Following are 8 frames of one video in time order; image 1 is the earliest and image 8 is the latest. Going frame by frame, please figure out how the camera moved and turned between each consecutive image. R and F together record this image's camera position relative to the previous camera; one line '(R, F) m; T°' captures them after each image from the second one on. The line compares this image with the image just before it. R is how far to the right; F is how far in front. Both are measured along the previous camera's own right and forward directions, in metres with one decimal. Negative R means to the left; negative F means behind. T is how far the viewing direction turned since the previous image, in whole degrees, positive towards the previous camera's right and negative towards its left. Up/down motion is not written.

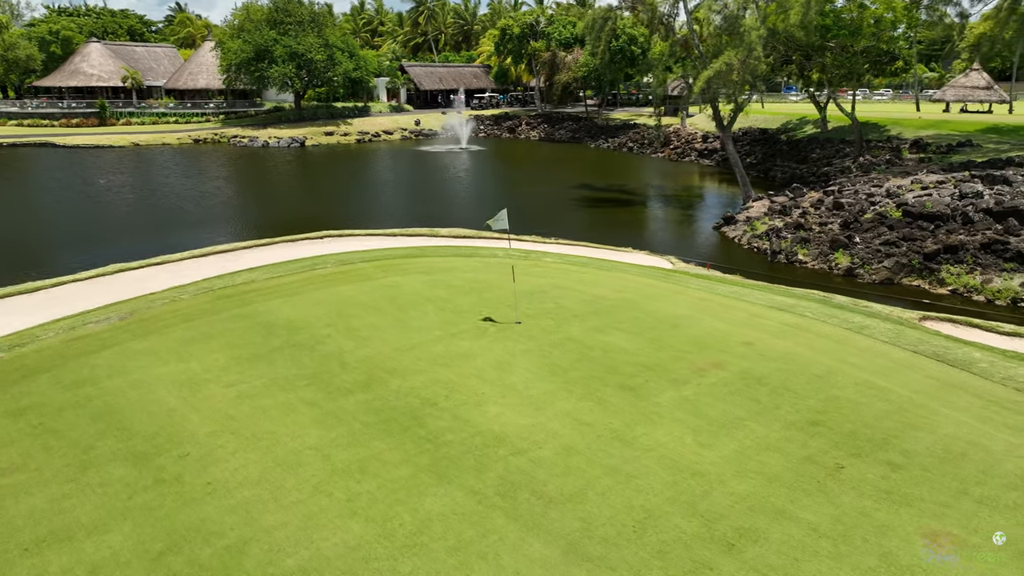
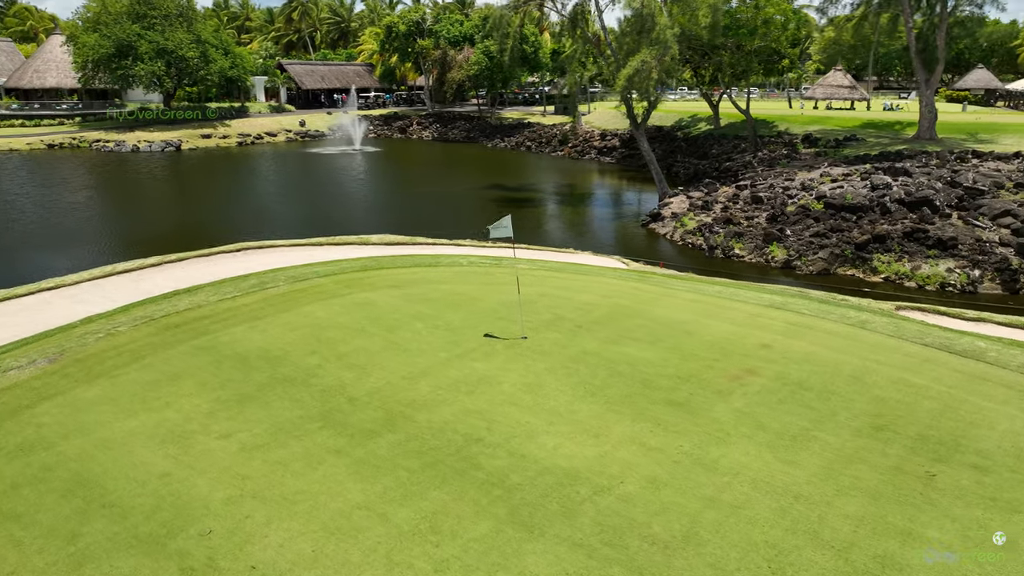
(-2.0, +1.2) m; +10°
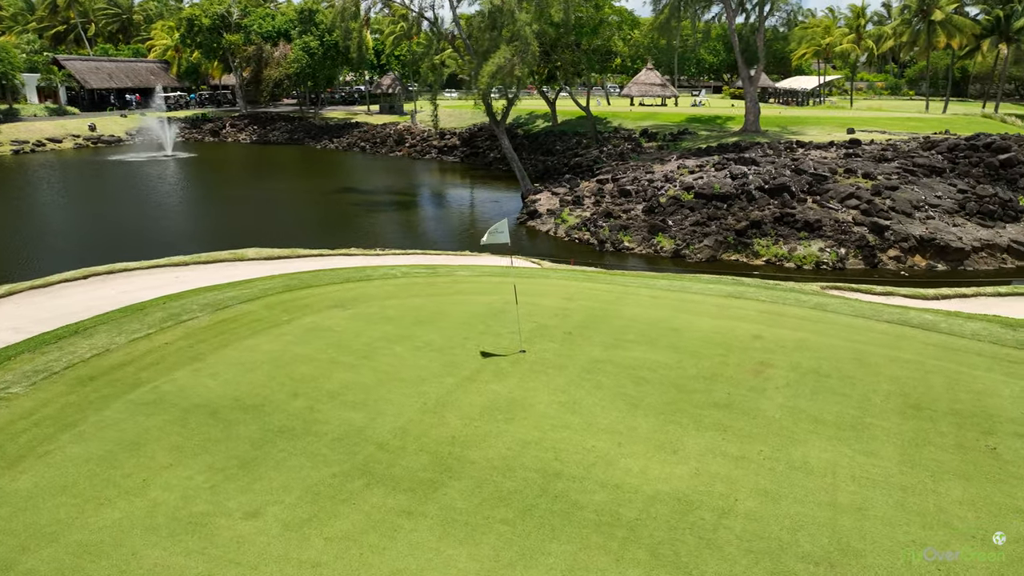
(-2.7, +1.4) m; +15°
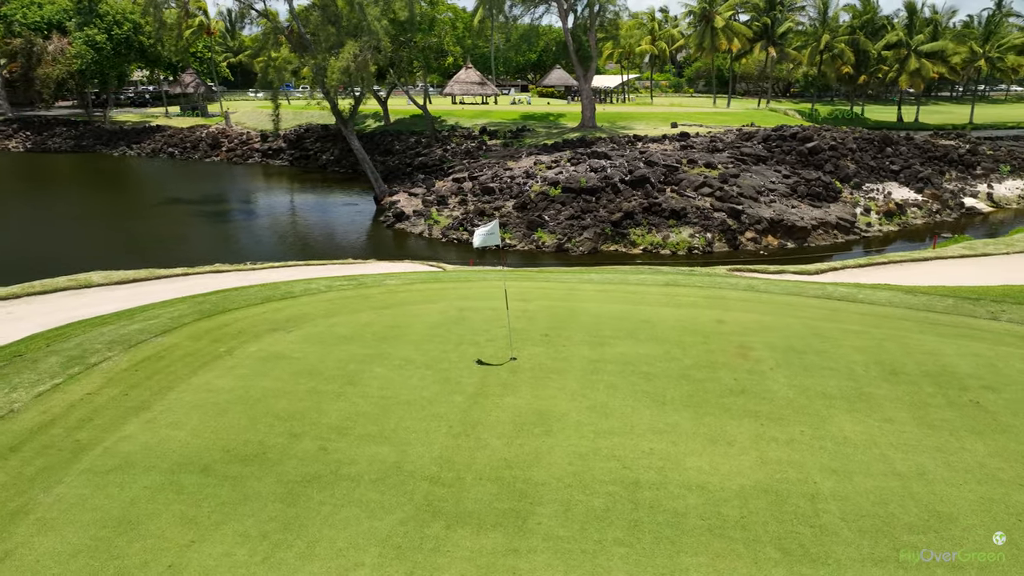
(-2.5, +0.9) m; +15°
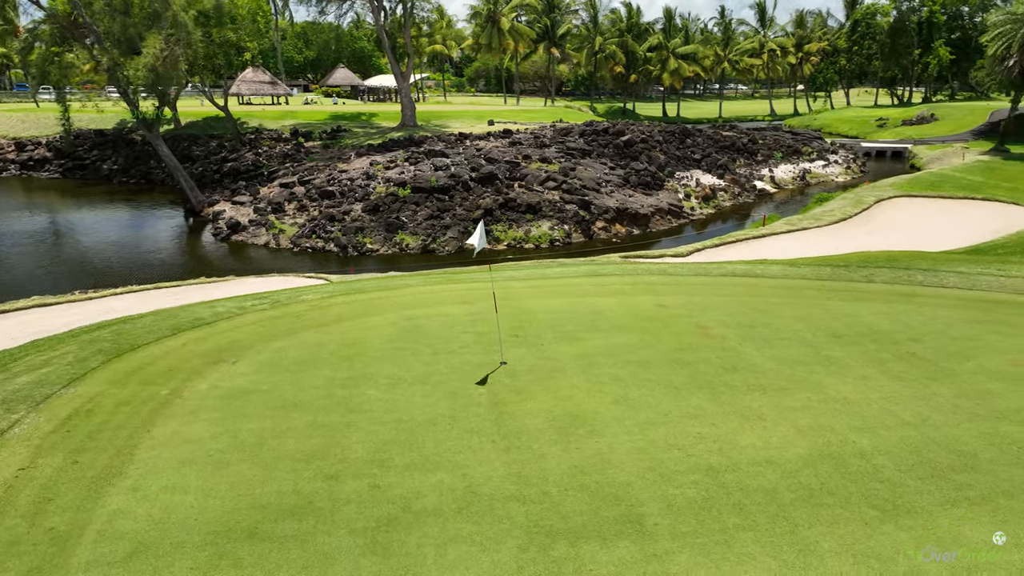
(-2.7, +0.8) m; +17°
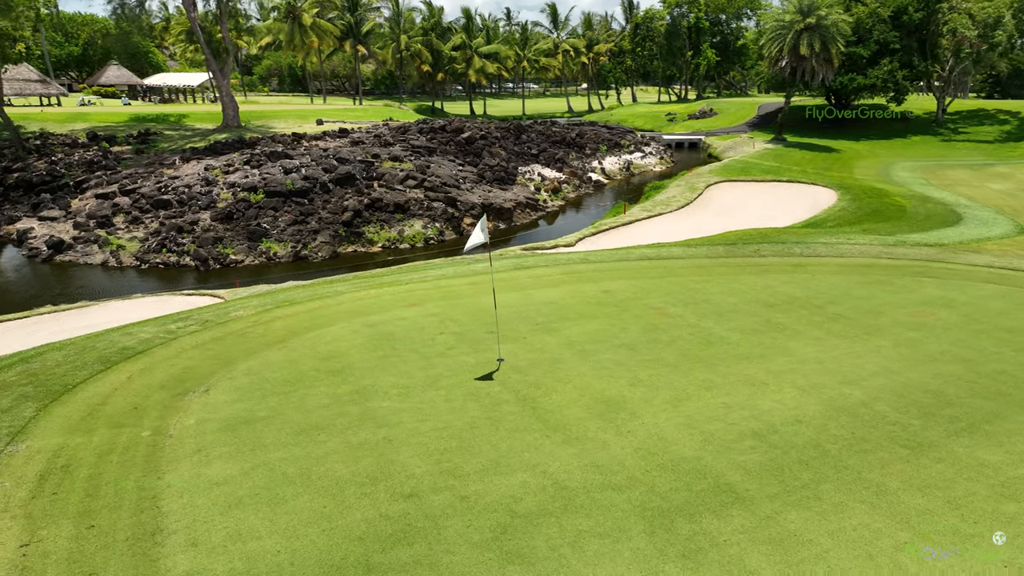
(-2.5, +0.5) m; +16°
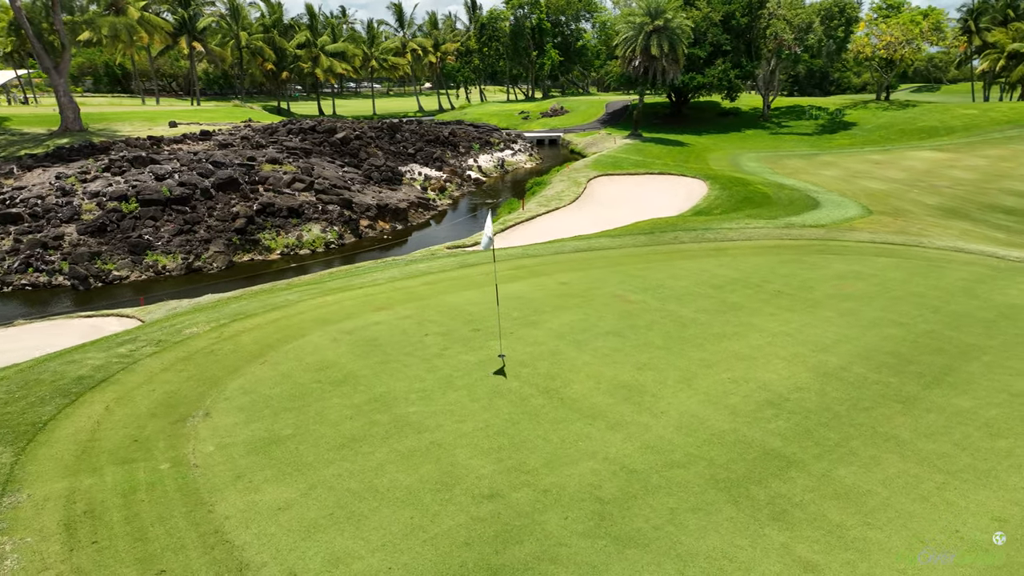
(-2.0, +0.2) m; +12°
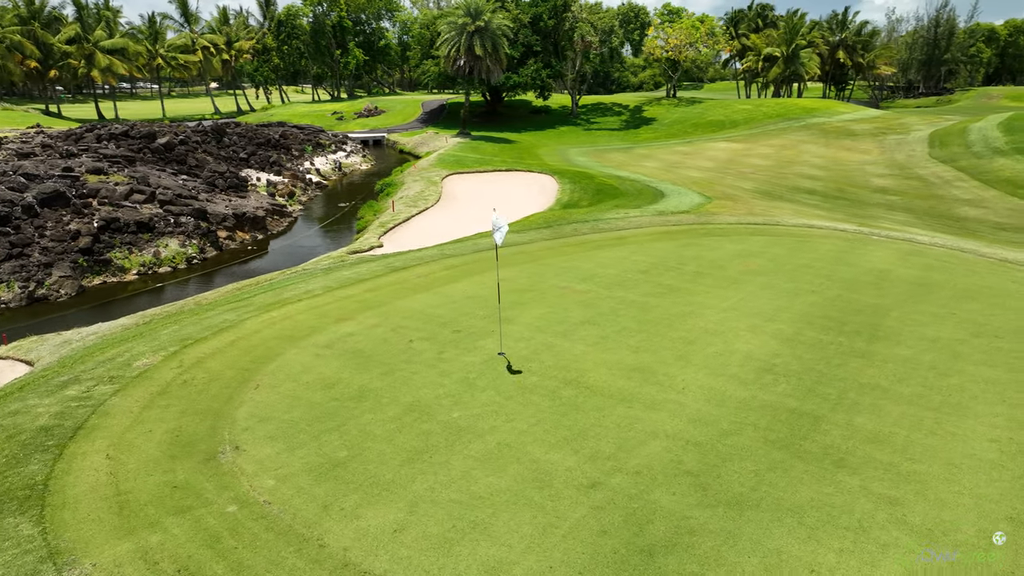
(-2.5, +0.3) m; +15°
